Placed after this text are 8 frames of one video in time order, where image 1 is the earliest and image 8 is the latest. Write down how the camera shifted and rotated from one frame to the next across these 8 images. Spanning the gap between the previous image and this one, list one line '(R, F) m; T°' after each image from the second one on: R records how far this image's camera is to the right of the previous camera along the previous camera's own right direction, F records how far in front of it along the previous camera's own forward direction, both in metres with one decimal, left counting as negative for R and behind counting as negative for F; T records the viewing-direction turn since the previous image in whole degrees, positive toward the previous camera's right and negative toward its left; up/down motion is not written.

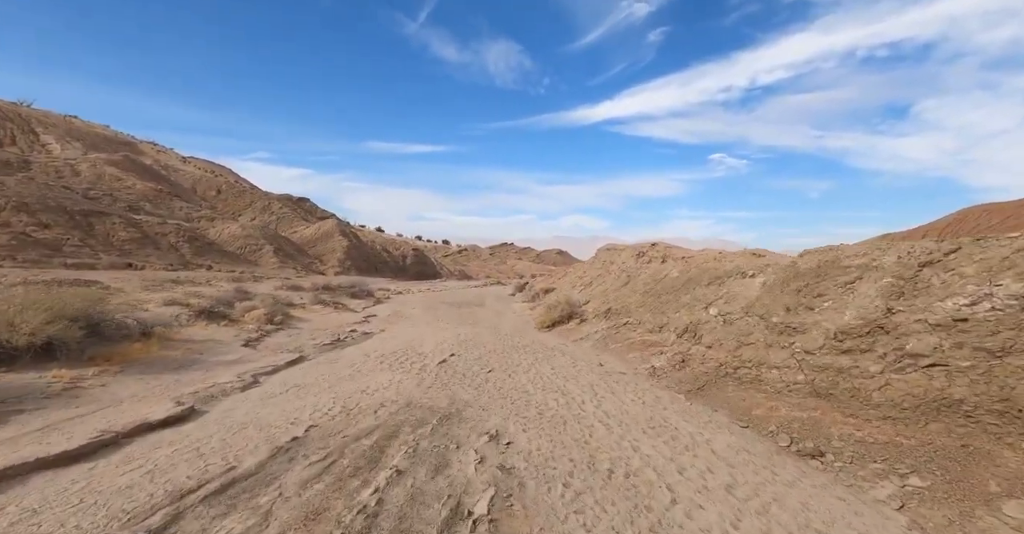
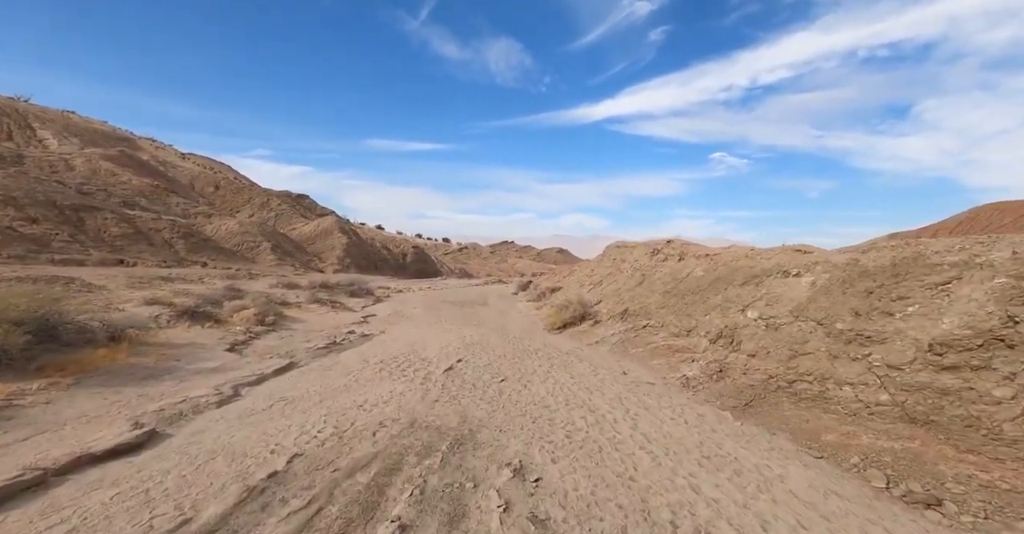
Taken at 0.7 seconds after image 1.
(-0.3, +1.0) m; 0°
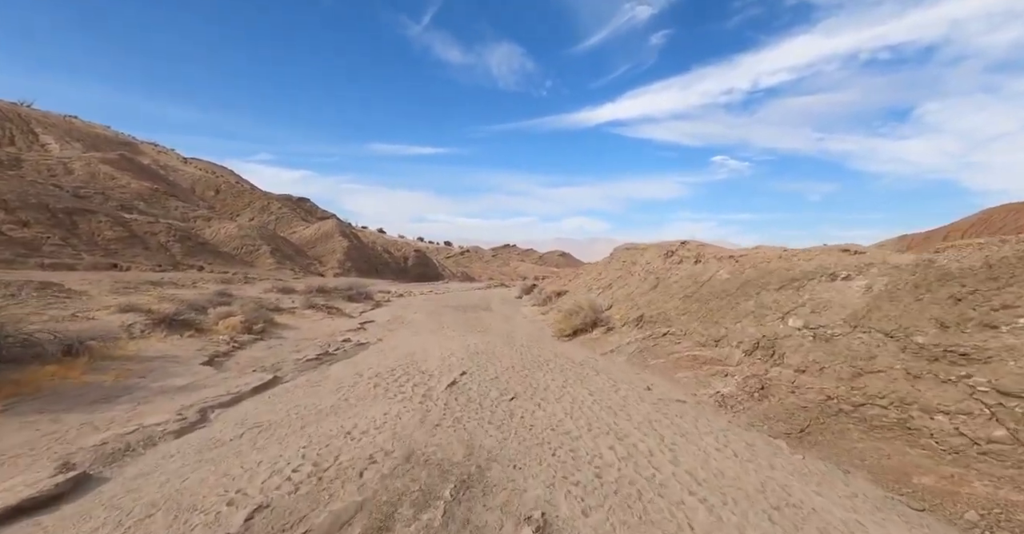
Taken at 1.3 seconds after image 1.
(-0.2, +1.0) m; 0°
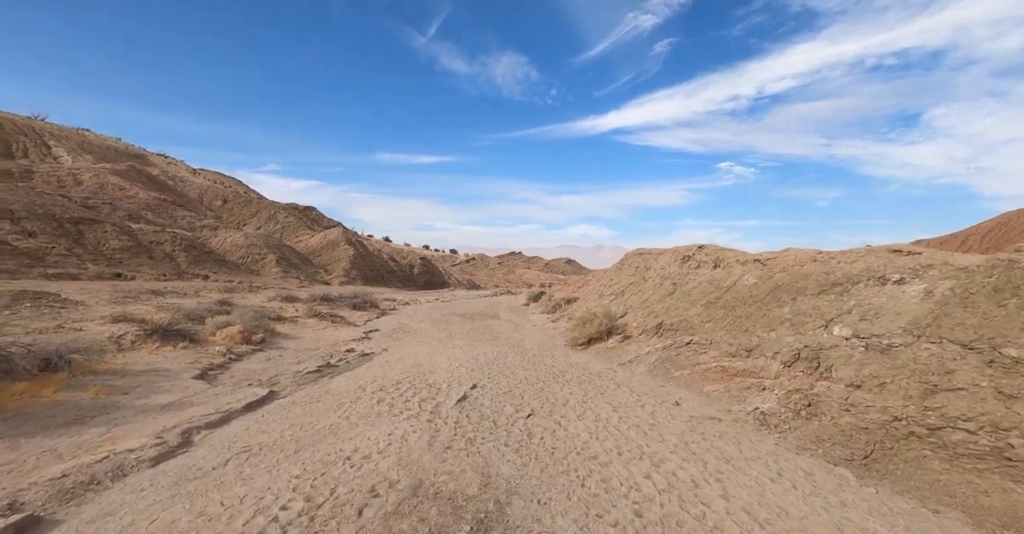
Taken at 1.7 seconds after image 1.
(-0.2, +0.6) m; -1°
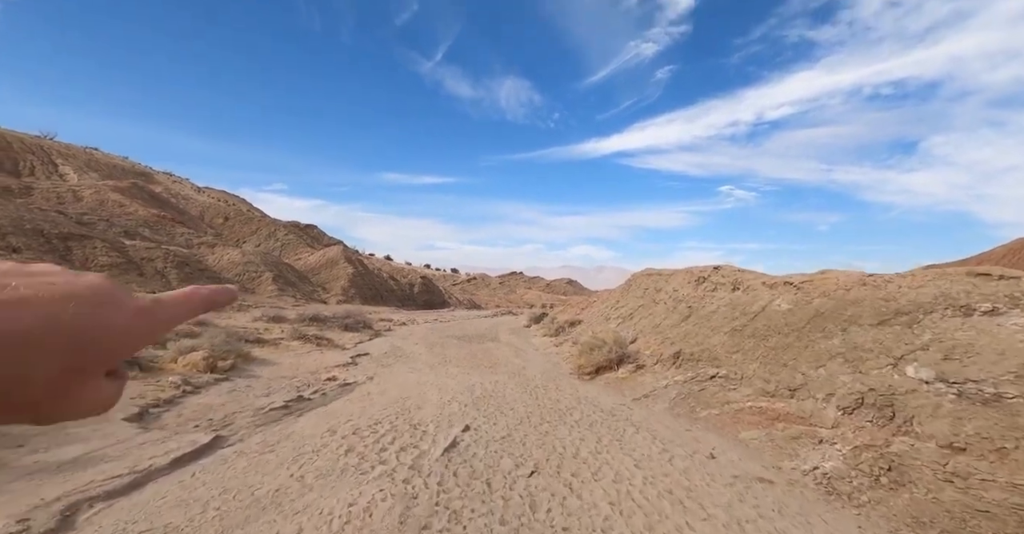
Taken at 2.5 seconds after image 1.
(0.0, +1.2) m; 0°
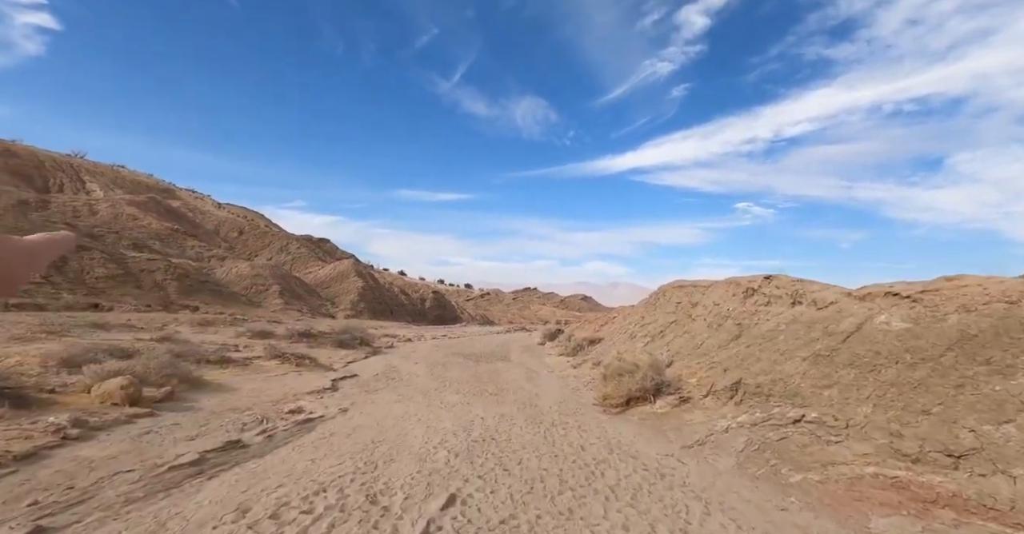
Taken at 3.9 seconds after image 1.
(+0.1, +2.3) m; -2°
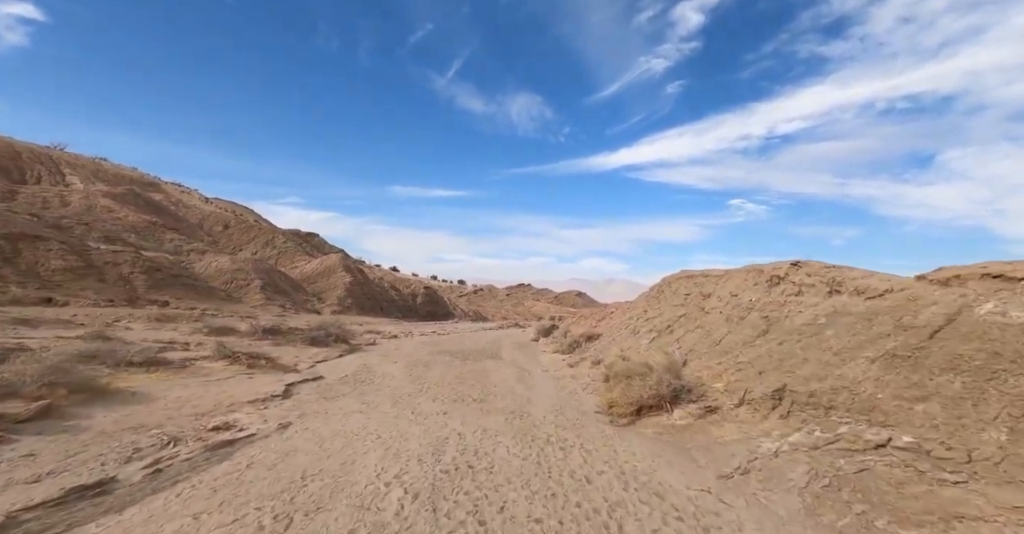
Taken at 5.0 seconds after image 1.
(+0.2, +1.9) m; +1°
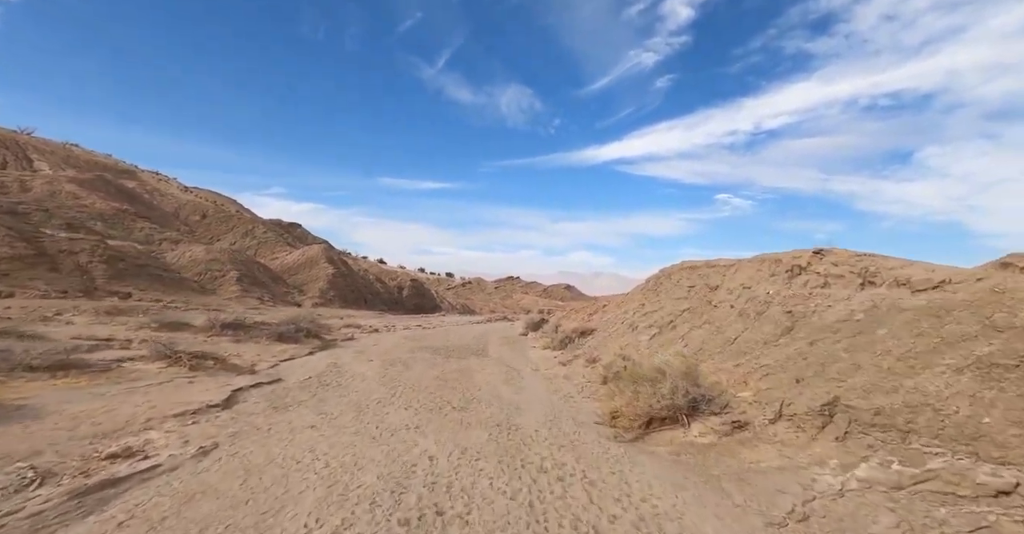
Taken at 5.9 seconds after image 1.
(+0.1, +1.5) m; +2°
